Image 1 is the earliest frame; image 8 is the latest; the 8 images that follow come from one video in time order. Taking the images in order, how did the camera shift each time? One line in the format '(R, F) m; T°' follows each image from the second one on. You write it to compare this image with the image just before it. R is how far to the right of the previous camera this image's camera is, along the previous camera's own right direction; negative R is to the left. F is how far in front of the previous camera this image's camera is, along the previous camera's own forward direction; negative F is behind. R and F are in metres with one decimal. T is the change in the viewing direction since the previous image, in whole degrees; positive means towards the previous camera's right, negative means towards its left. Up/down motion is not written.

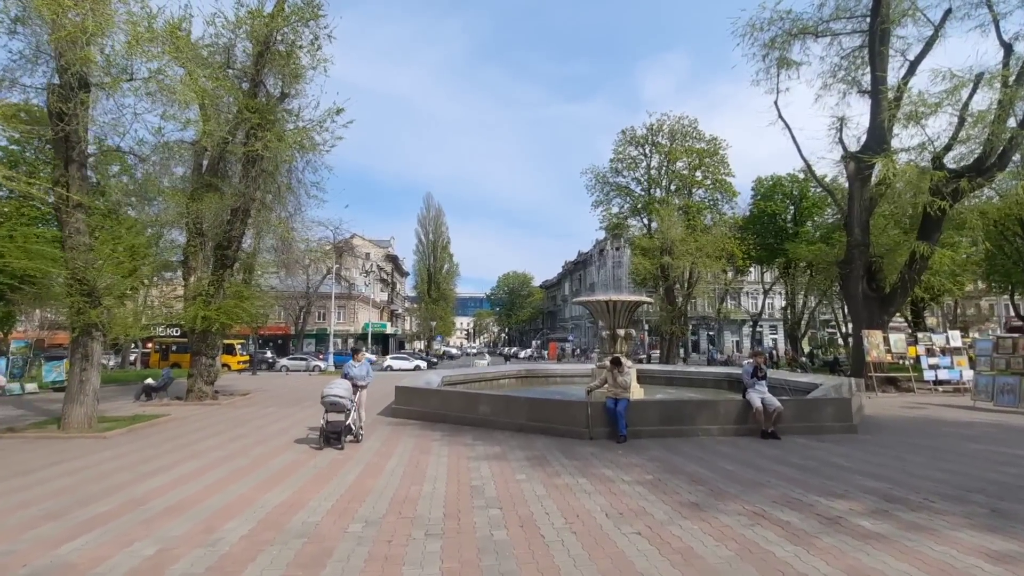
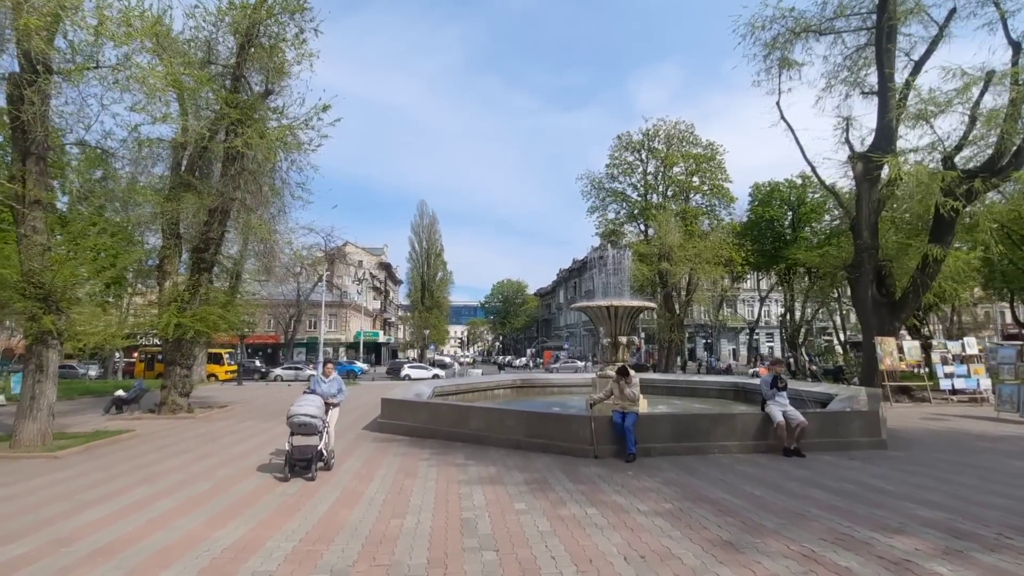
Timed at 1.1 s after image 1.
(0.0, +0.8) m; +1°
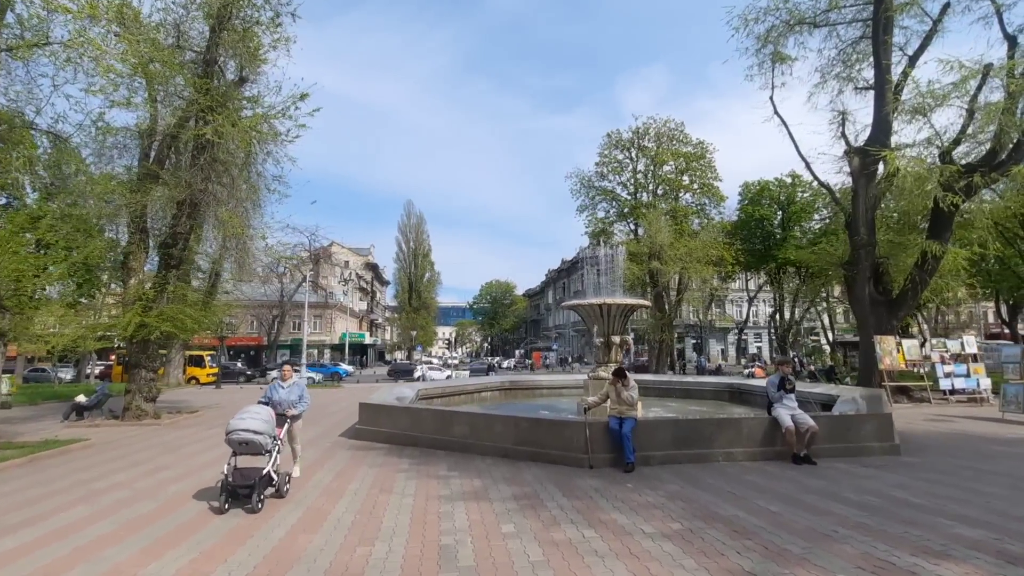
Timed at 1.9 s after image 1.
(0.0, +0.7) m; +1°
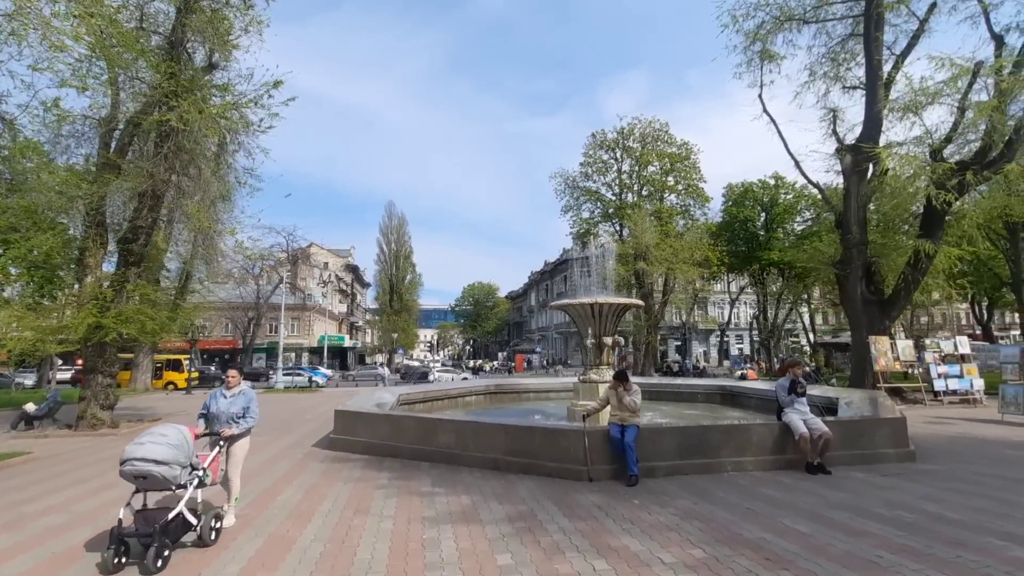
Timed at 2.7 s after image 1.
(-0.1, +0.7) m; +2°
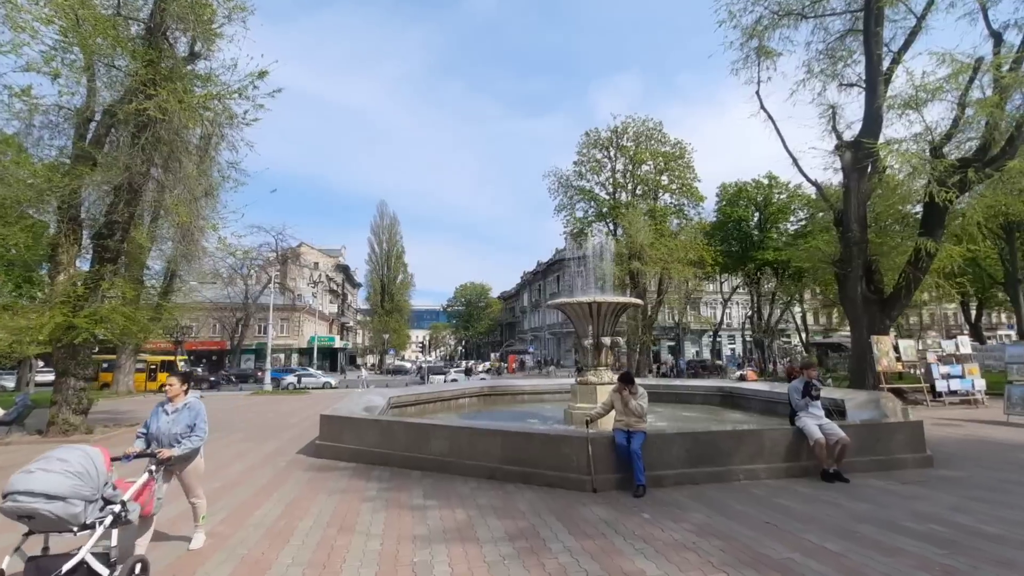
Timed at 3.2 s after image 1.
(-0.1, +0.4) m; +1°
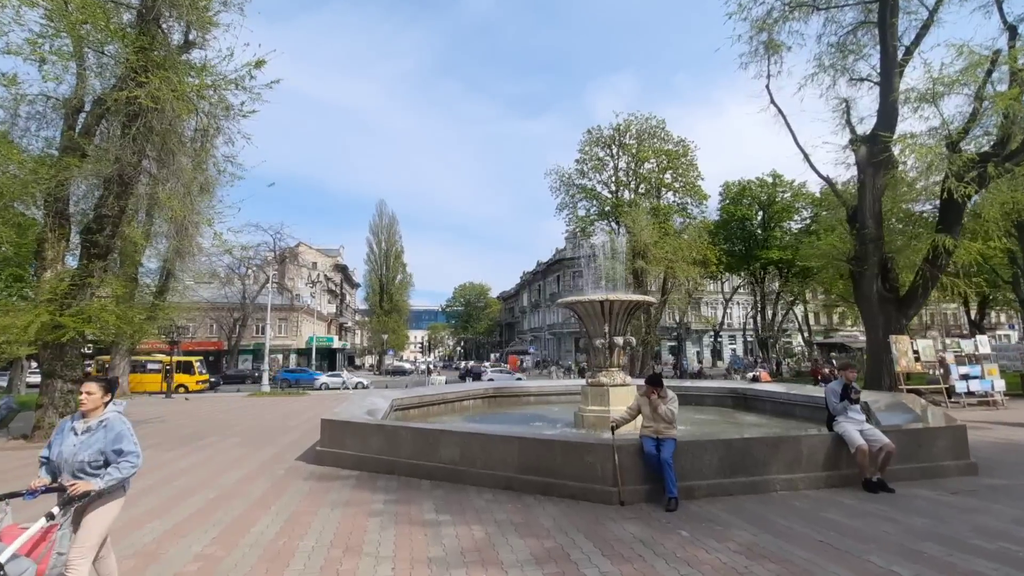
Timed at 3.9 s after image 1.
(-0.2, +0.5) m; 0°
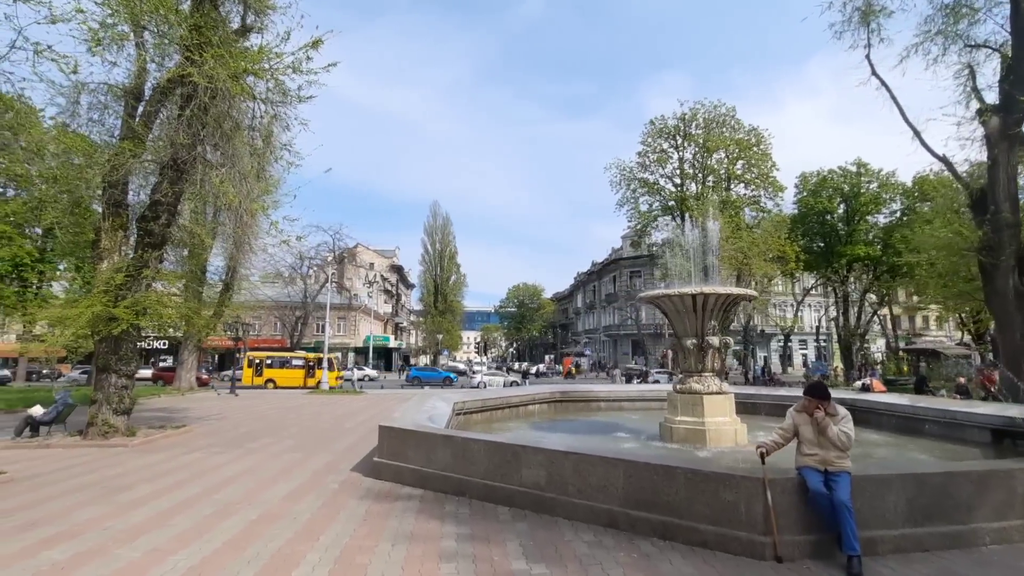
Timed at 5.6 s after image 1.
(-0.4, +1.3) m; -5°
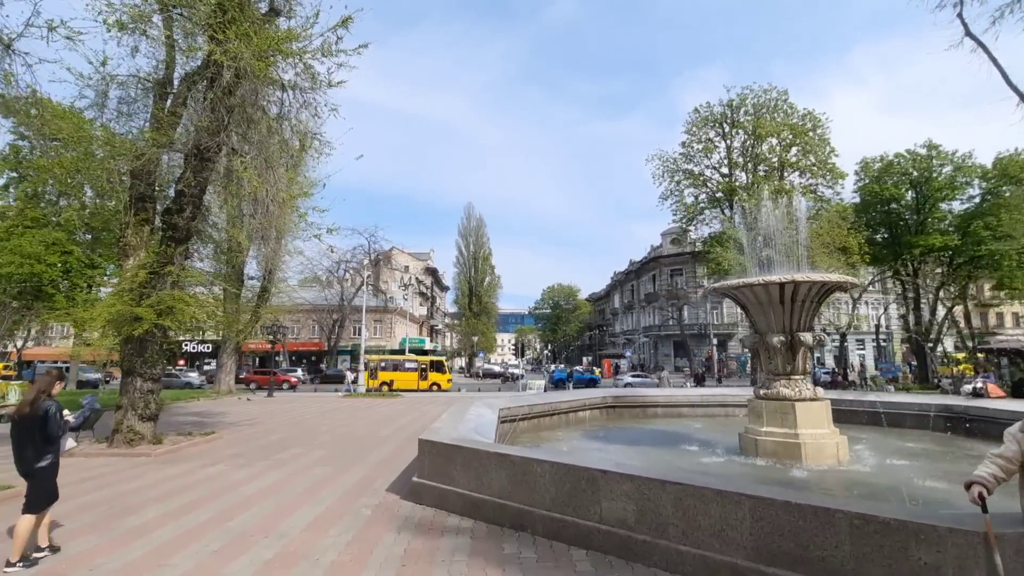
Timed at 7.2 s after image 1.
(-0.3, +1.2) m; -3°
